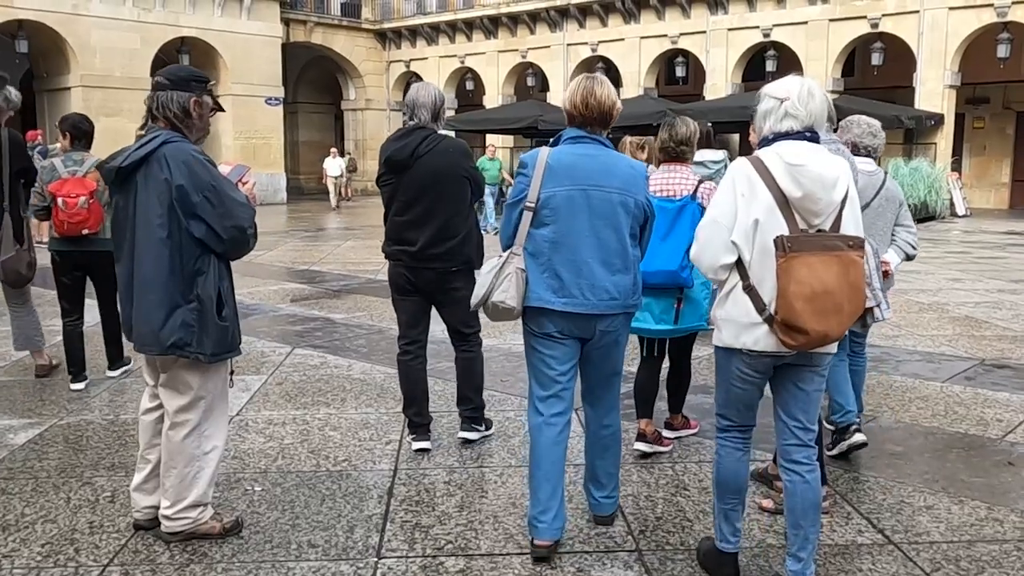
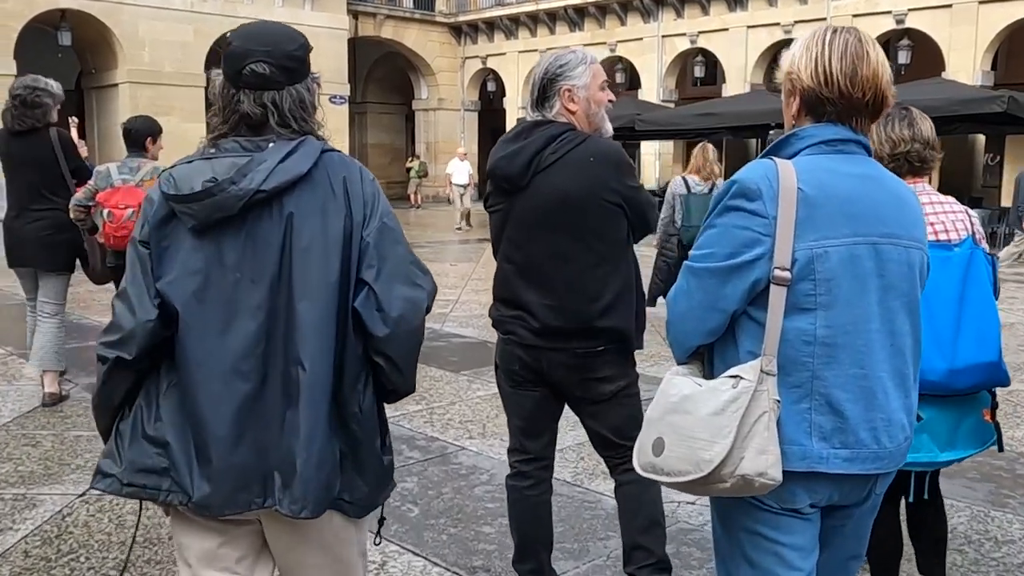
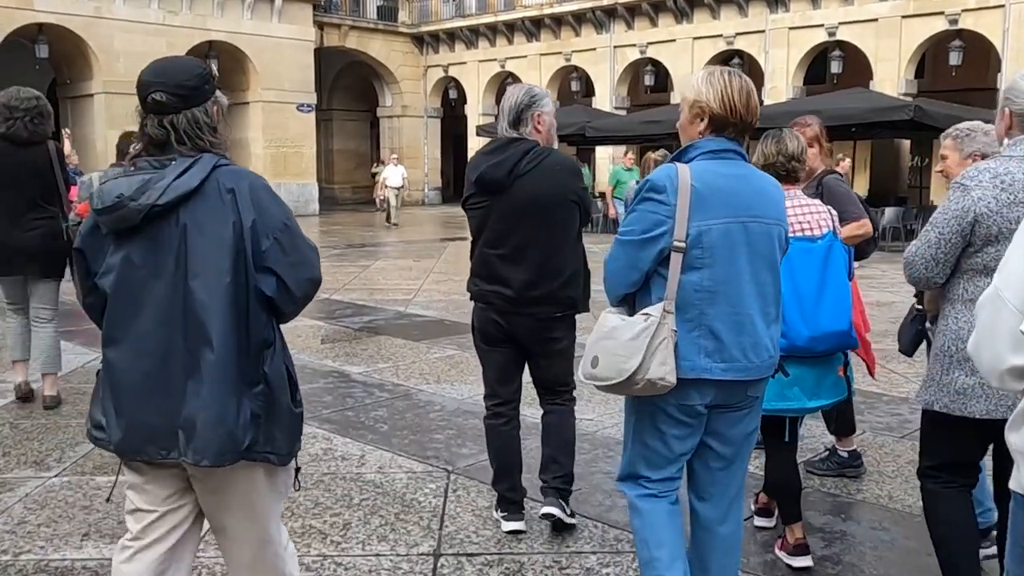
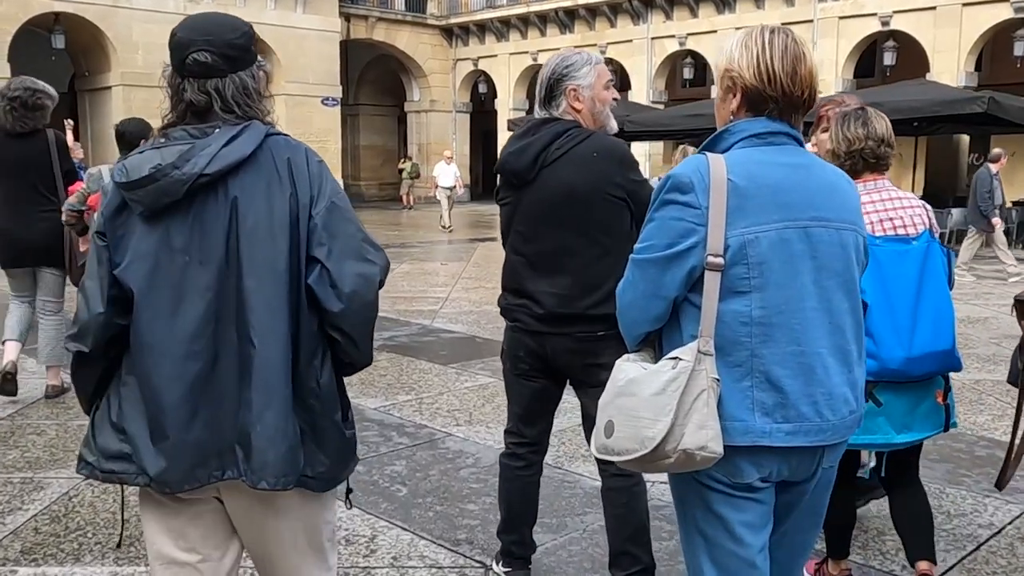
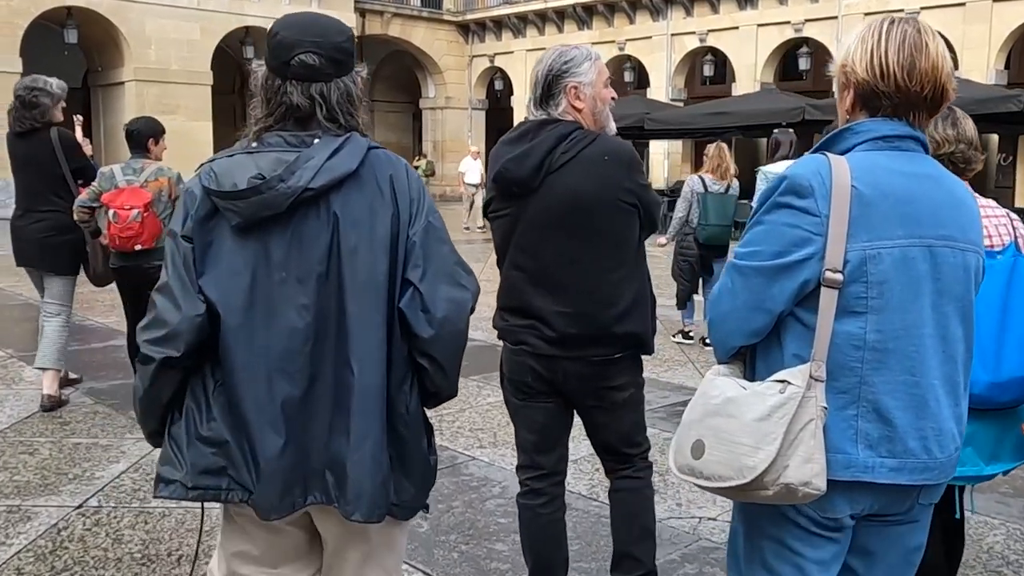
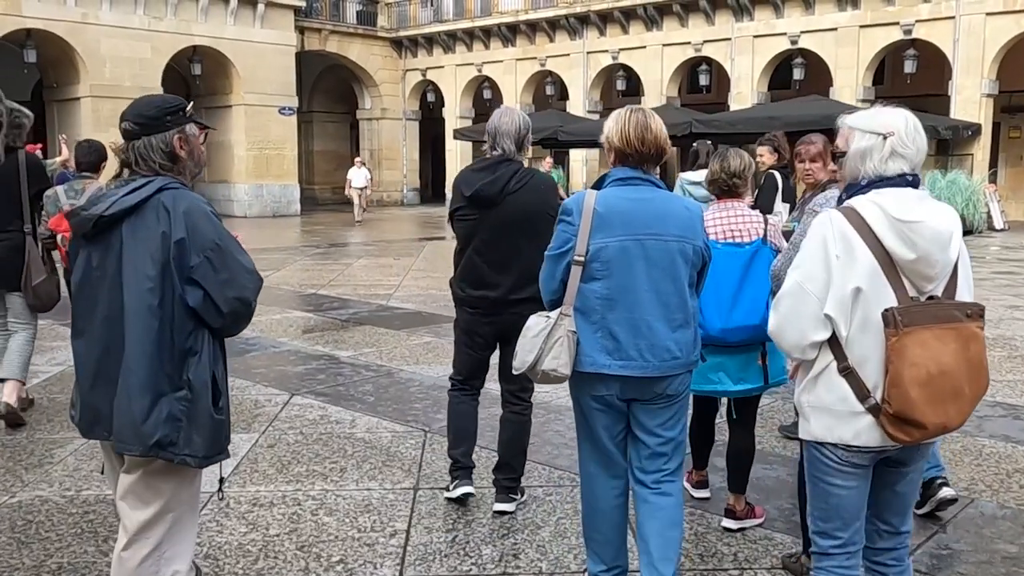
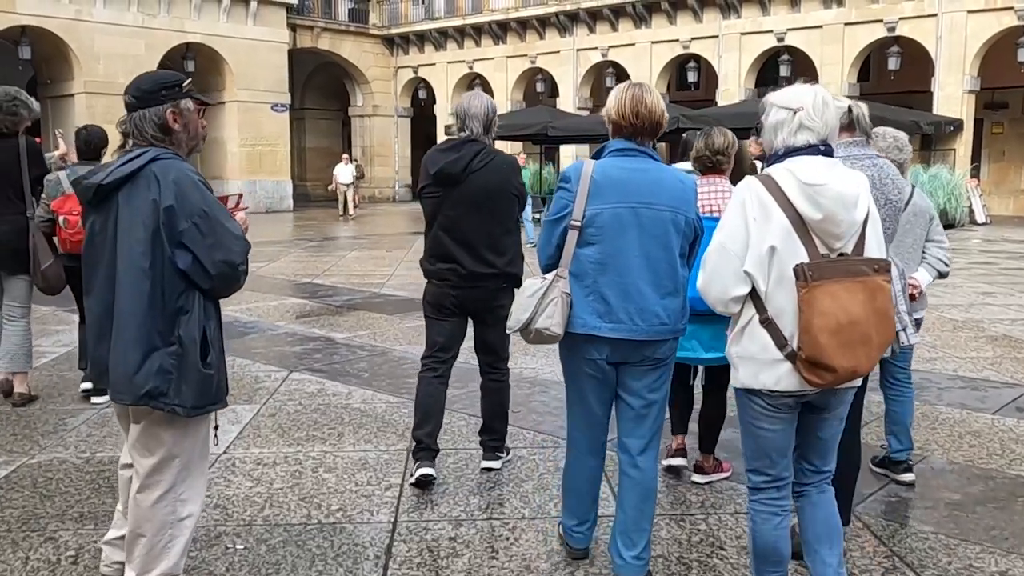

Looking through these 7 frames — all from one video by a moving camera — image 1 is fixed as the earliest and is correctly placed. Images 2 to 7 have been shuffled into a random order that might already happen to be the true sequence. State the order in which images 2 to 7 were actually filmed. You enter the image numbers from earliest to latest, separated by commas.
7, 6, 3, 4, 2, 5
